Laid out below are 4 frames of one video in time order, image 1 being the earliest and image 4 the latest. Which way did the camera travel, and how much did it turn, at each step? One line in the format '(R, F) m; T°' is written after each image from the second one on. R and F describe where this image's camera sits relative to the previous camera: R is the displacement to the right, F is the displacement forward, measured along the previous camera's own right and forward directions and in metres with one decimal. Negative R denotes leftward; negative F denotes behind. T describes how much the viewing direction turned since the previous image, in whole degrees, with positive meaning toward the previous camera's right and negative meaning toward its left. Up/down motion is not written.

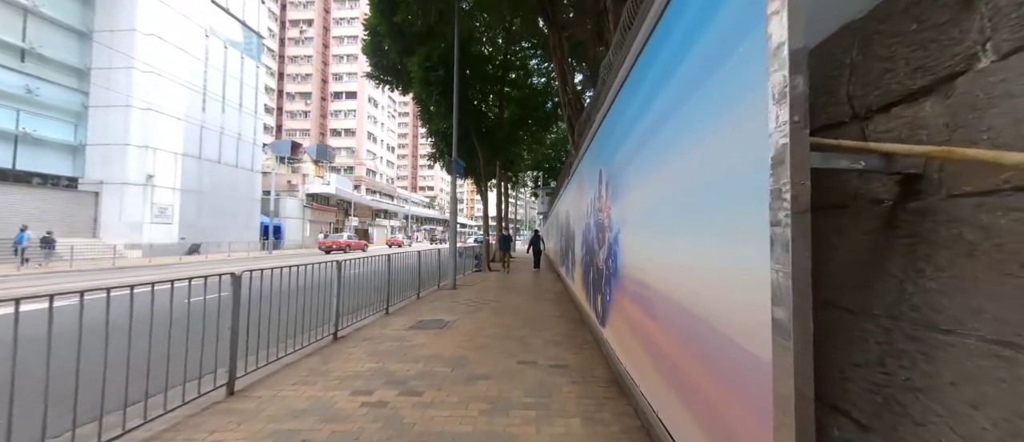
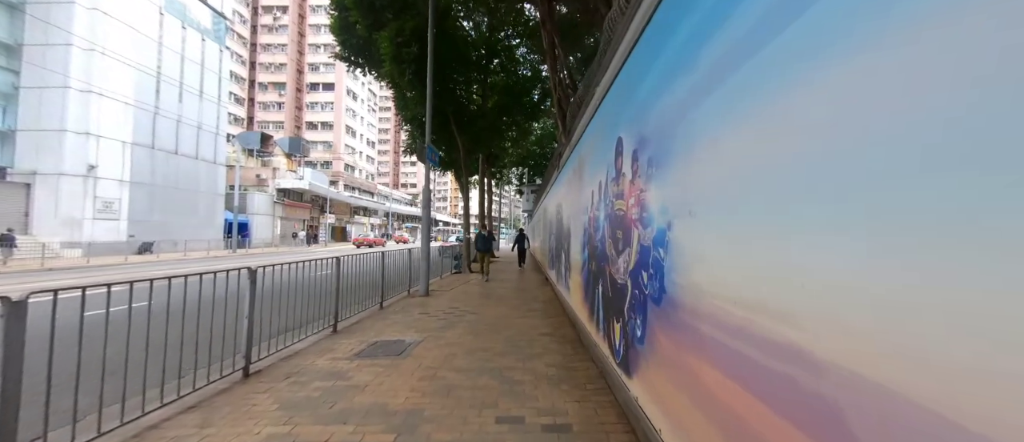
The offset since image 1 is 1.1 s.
(+0.1, +1.5) m; +3°
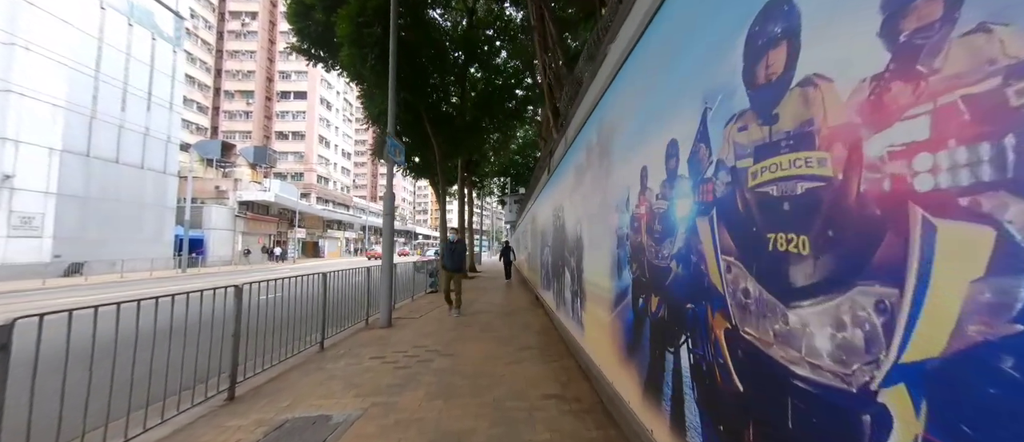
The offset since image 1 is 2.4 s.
(0.0, +1.9) m; +3°
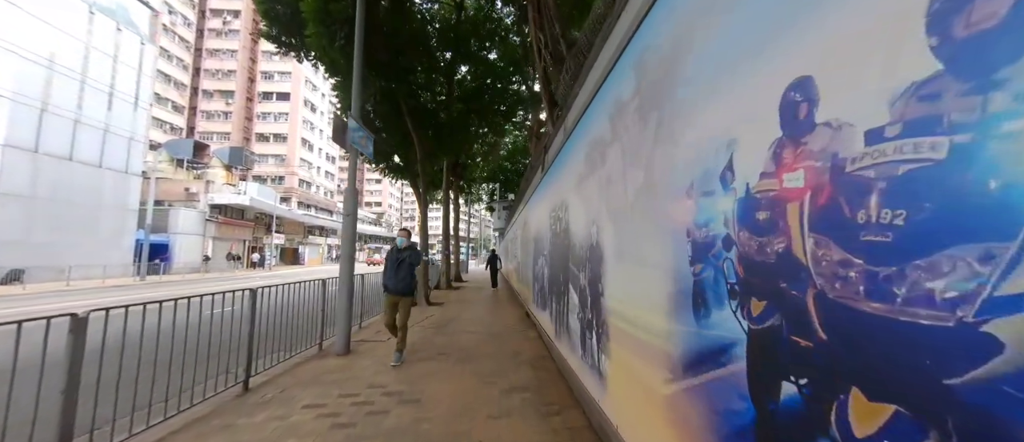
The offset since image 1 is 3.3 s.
(0.0, +1.4) m; +2°
